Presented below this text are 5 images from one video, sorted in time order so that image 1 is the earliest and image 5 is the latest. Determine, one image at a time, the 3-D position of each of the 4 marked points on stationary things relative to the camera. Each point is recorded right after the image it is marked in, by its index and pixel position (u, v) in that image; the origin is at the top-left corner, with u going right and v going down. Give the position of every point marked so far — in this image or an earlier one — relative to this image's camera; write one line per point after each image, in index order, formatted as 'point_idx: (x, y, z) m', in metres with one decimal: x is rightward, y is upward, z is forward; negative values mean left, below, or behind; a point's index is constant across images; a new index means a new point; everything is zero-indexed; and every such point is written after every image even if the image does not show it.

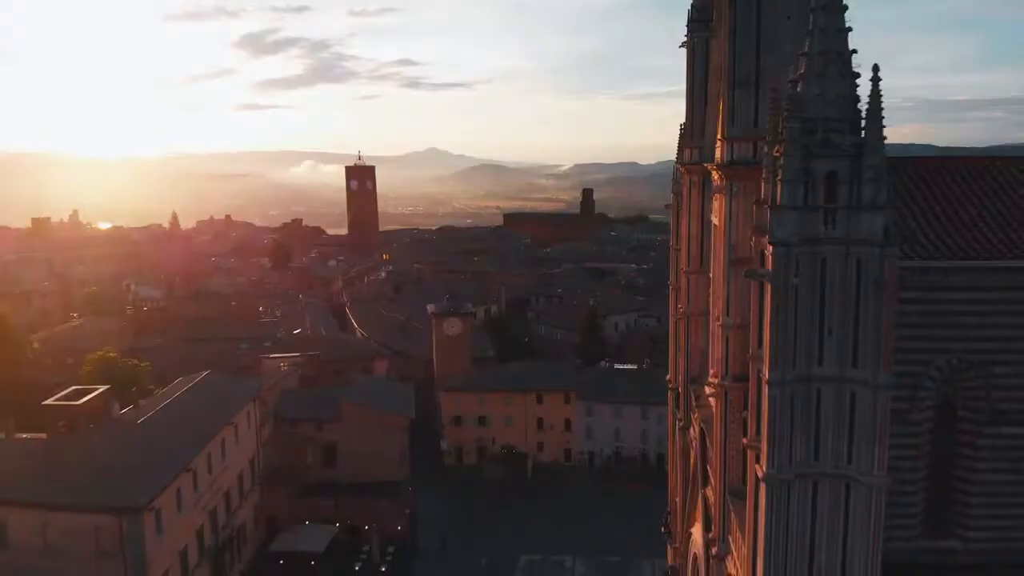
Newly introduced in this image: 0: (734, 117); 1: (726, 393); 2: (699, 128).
0: (+3.0, +2.3, +10.6) m
1: (+3.0, -1.5, +11.0) m
2: (+3.8, +3.2, +15.8) m
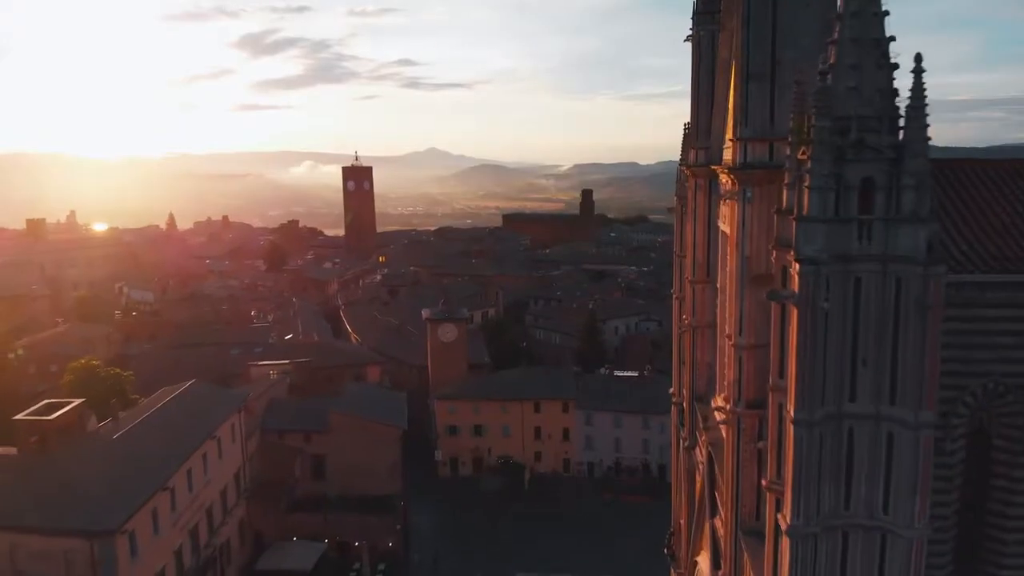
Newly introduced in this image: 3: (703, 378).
0: (+2.9, +2.1, +9.6) m
1: (+2.9, -1.7, +10.0) m
2: (+3.7, +3.0, +14.7) m
3: (+3.8, -1.8, +15.2) m
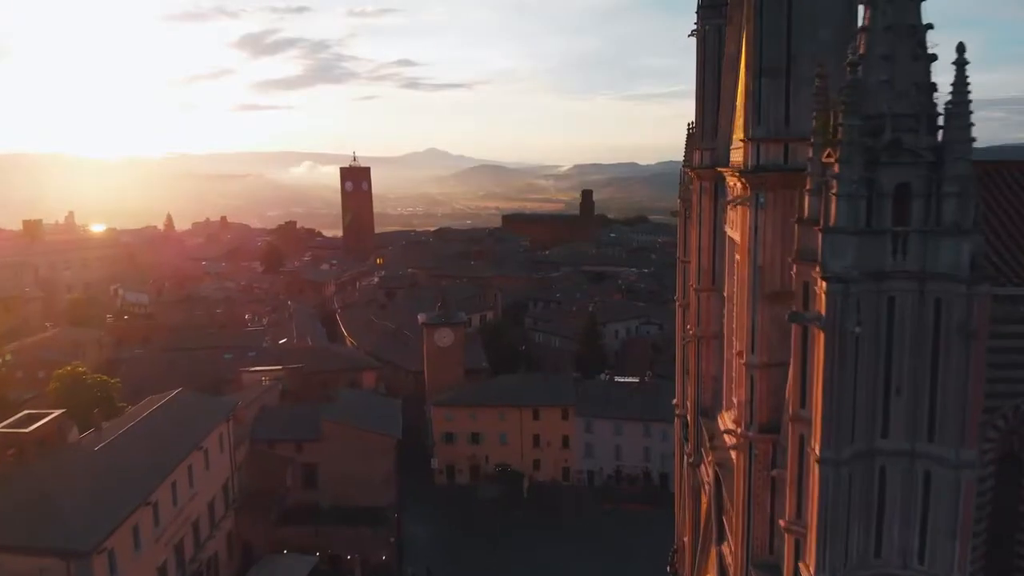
0: (+2.8, +2.0, +8.8) m
1: (+2.8, -1.9, +9.2) m
2: (+3.6, +2.9, +13.9) m
3: (+3.7, -1.9, +14.4) m
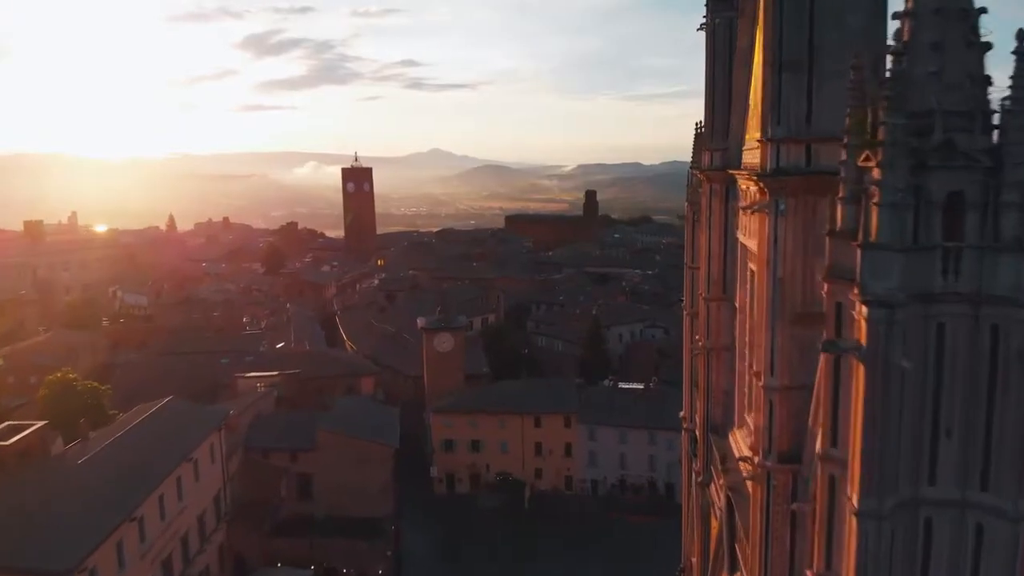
0: (+2.8, +1.8, +8.0) m
1: (+2.8, -2.0, +8.4) m
2: (+3.6, +2.7, +13.1) m
3: (+3.6, -2.1, +13.6) m
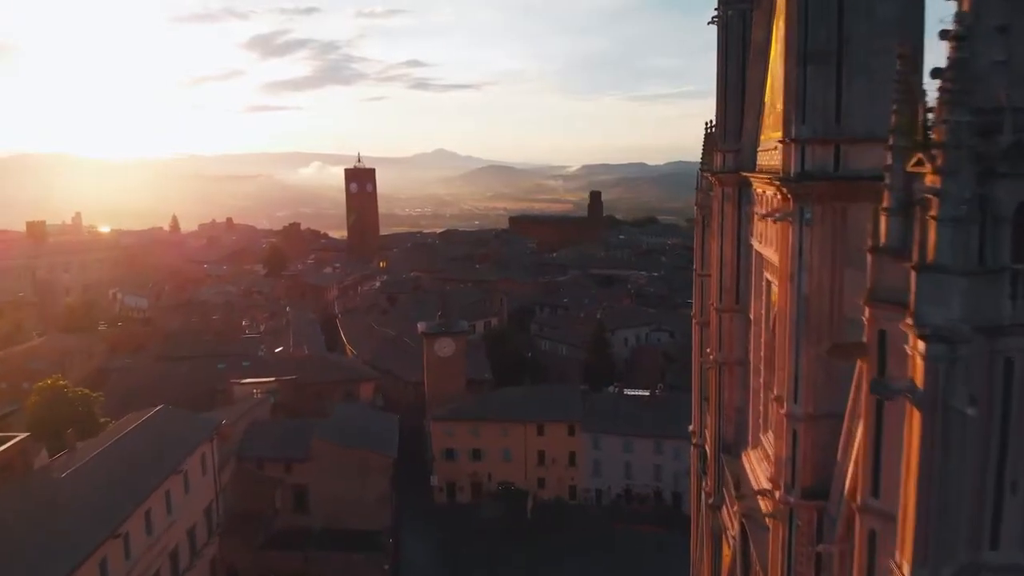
0: (+2.7, +1.6, +7.2) m
1: (+2.7, -2.2, +7.6) m
2: (+3.5, +2.5, +12.3) m
3: (+3.6, -2.3, +12.8) m
